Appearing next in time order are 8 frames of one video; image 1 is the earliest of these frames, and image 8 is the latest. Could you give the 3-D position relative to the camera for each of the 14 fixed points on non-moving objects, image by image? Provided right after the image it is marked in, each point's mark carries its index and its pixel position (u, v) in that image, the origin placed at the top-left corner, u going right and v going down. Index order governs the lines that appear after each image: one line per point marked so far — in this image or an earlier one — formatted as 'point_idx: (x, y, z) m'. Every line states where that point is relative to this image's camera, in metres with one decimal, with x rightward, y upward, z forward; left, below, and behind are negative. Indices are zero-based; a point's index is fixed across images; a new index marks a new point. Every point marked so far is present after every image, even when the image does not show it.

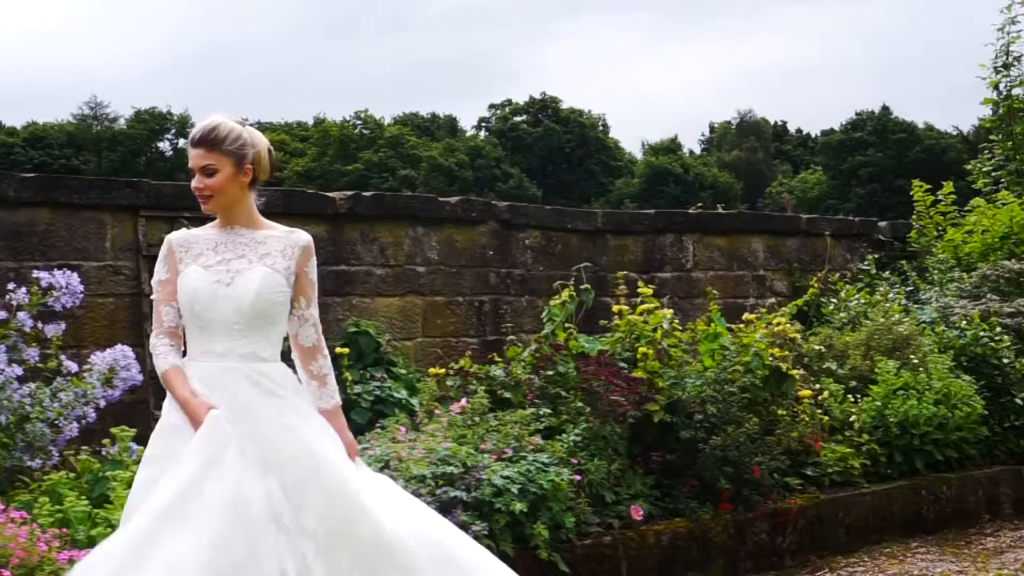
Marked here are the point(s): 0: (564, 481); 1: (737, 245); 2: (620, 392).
0: (+0.2, -0.7, +4.4) m
1: (+1.2, +0.2, +7.1) m
2: (+0.4, -0.4, +4.9) m
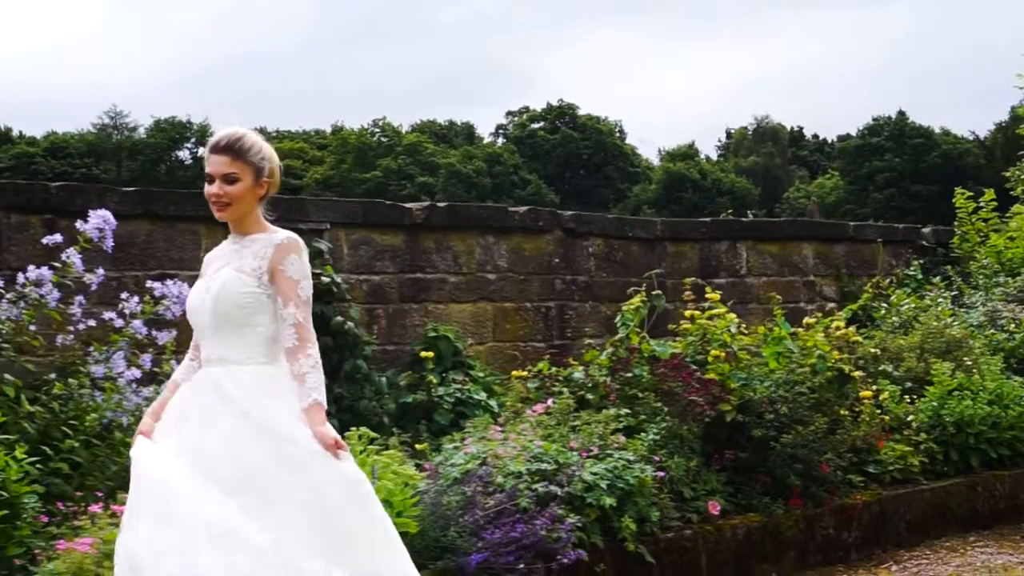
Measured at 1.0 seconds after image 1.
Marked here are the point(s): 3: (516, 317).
0: (+0.5, -0.7, +4.6) m
1: (+1.6, +0.2, +7.3) m
2: (+0.7, -0.4, +5.1) m
3: (0.0, -0.1, +6.2) m
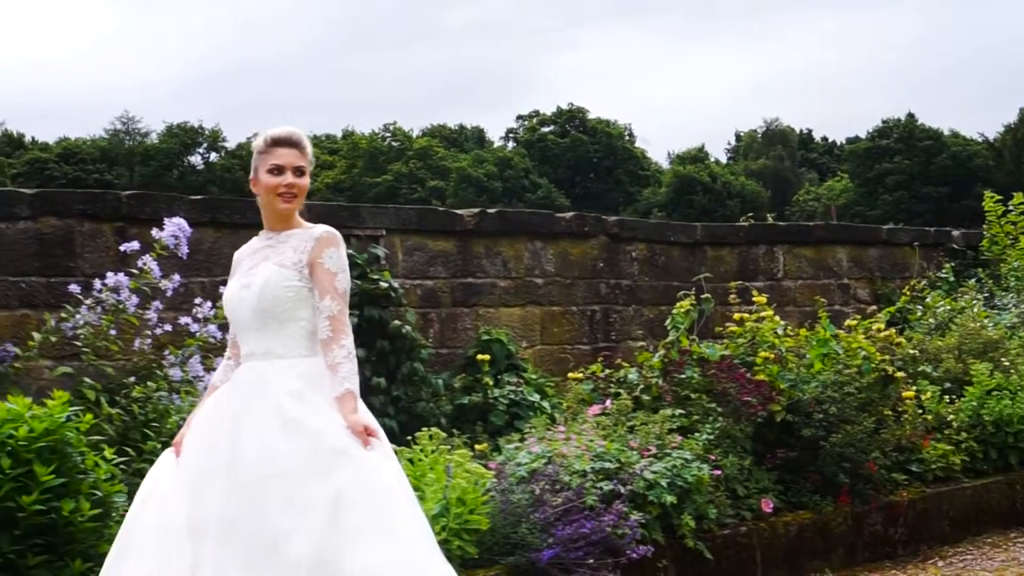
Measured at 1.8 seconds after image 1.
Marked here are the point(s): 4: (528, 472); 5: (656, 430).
0: (+0.7, -0.7, +4.8) m
1: (+1.8, +0.2, +7.4) m
2: (+1.0, -0.4, +5.3) m
3: (+0.3, -0.2, +6.4) m
4: (+0.1, -0.6, +4.5) m
5: (+0.6, -0.5, +5.0) m
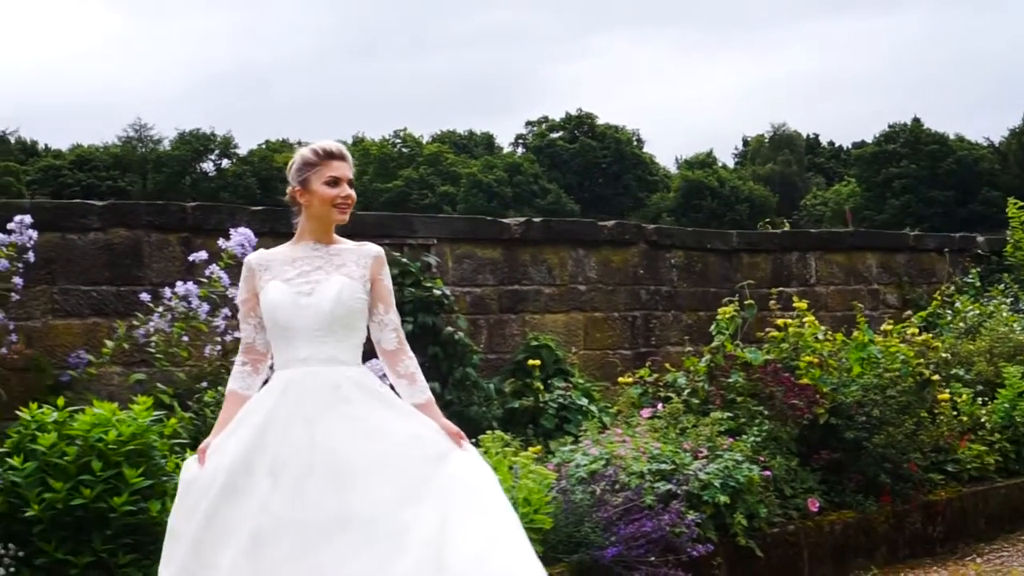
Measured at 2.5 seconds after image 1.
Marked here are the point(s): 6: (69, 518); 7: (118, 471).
0: (+0.9, -0.7, +4.9) m
1: (+2.0, +0.2, +7.6) m
2: (+1.2, -0.5, +5.4) m
3: (+0.5, -0.2, +6.6) m
4: (+0.3, -0.7, +4.7) m
5: (+0.8, -0.6, +5.1) m
6: (-1.4, -0.7, +4.0) m
7: (-1.2, -0.6, +4.0) m
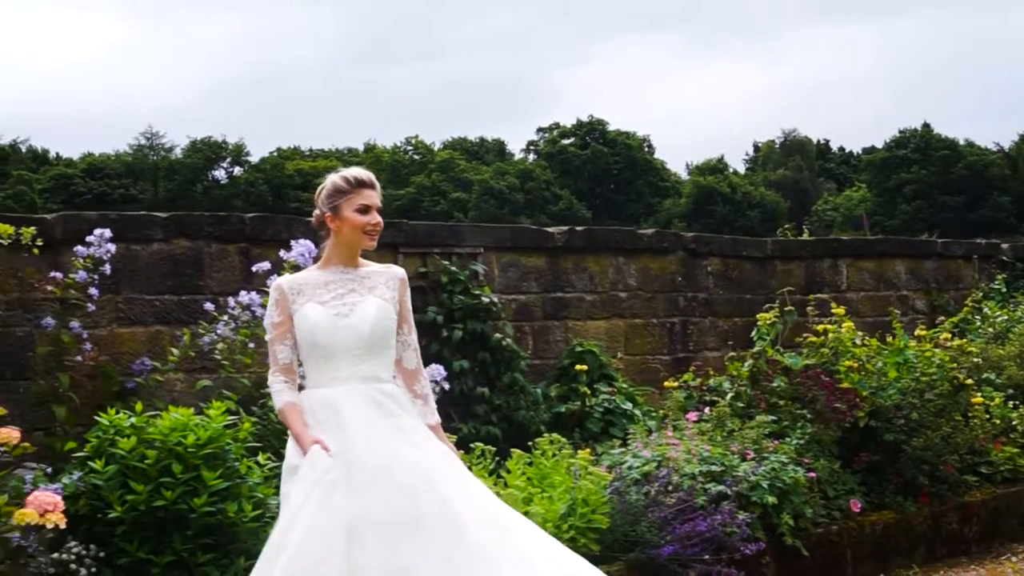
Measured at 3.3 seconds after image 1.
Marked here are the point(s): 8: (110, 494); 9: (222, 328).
0: (+1.1, -0.7, +5.1) m
1: (+2.2, +0.1, +7.8) m
2: (+1.4, -0.5, +5.6) m
3: (+0.7, -0.2, +6.7) m
4: (+0.5, -0.7, +4.8) m
5: (+1.0, -0.6, +5.3) m
6: (-1.2, -0.7, +4.1) m
7: (-1.0, -0.6, +4.1) m
8: (-1.3, -0.7, +4.1) m
9: (-1.1, -0.2, +5.1) m
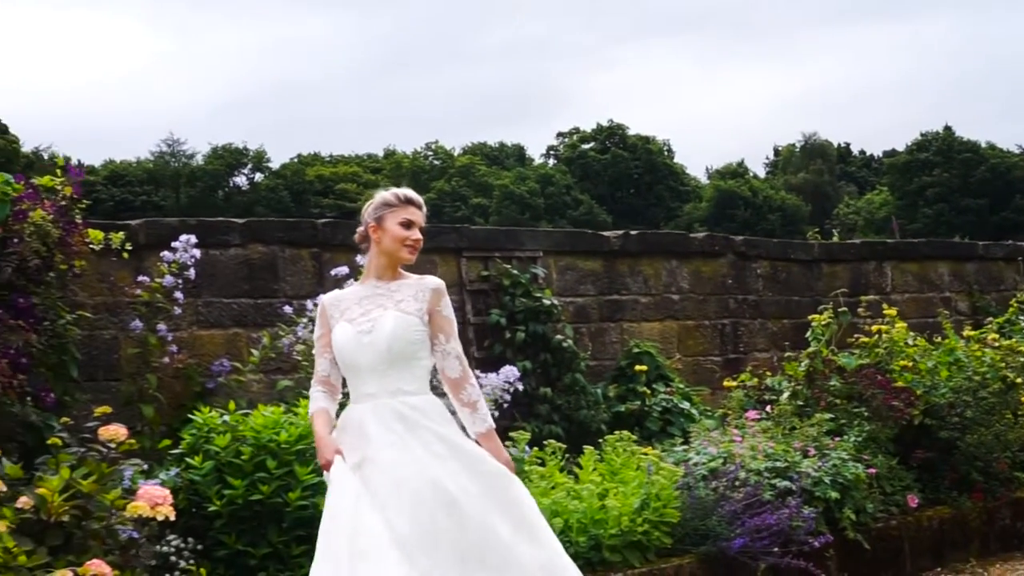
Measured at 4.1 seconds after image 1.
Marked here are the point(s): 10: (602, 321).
0: (+1.4, -0.8, +5.3) m
1: (+2.5, +0.1, +7.9) m
2: (+1.7, -0.5, +5.7) m
3: (+1.0, -0.2, +6.9) m
4: (+0.8, -0.7, +5.0) m
5: (+1.3, -0.6, +5.4) m
6: (-0.9, -0.7, +4.3) m
7: (-0.7, -0.6, +4.3) m
8: (-1.0, -0.7, +4.3) m
9: (-0.9, -0.2, +5.3) m
10: (+0.5, -0.2, +6.5) m
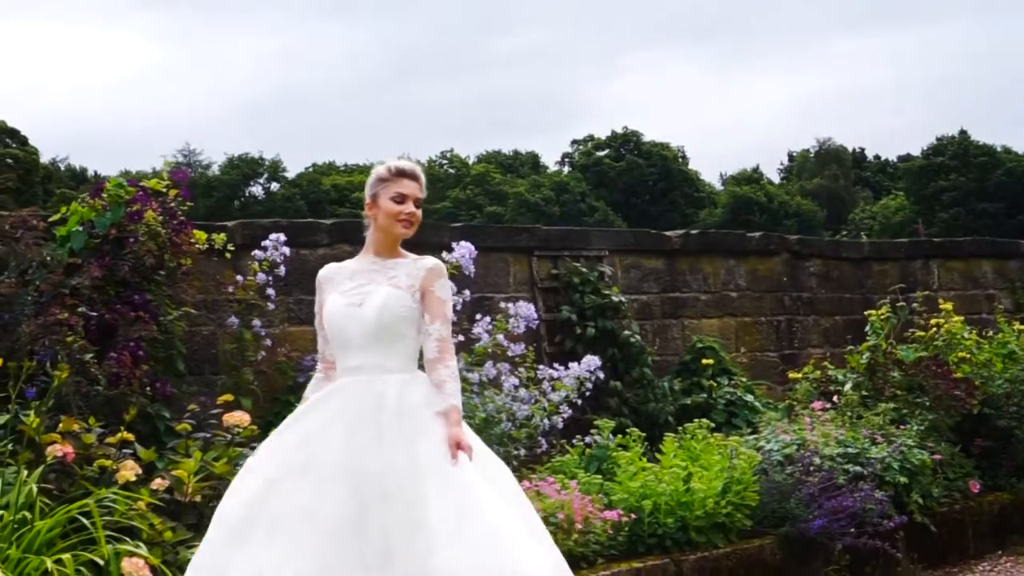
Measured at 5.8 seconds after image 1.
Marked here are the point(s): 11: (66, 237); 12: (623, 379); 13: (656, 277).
0: (+1.8, -0.7, +5.5) m
1: (+2.9, +0.1, +8.1) m
2: (+2.0, -0.5, +5.9) m
3: (+1.3, -0.2, +7.1) m
4: (+1.1, -0.7, +5.2) m
5: (+1.6, -0.6, +5.7) m
6: (-0.5, -0.7, +4.5) m
7: (-0.4, -0.6, +4.6) m
8: (-0.7, -0.6, +4.5) m
9: (-0.5, -0.2, +5.5) m
10: (+0.8, -0.2, +6.8) m
11: (-1.7, +0.2, +4.8) m
12: (+0.5, -0.4, +6.3) m
13: (+0.8, +0.1, +6.7) m
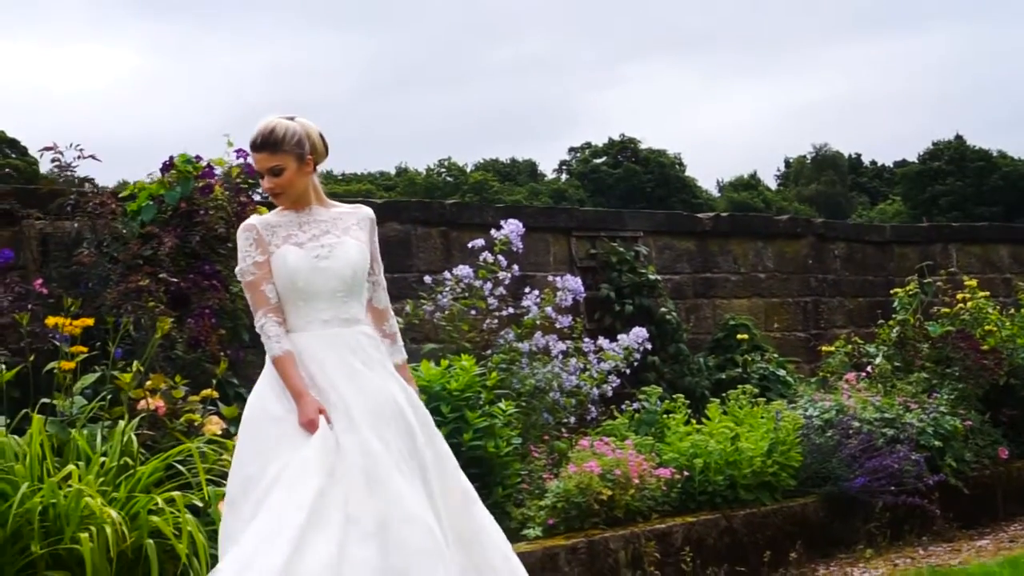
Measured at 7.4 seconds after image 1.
0: (+2.0, -0.6, +5.7) m
1: (+3.1, +0.2, +8.4) m
2: (+2.2, -0.3, +6.2) m
3: (+1.5, -0.1, +7.3) m
4: (+1.3, -0.6, +5.4) m
5: (+1.8, -0.5, +5.9) m
6: (-0.3, -0.6, +4.7) m
7: (-0.2, -0.5, +4.8) m
8: (-0.4, -0.5, +4.7) m
9: (-0.3, -0.1, +5.8) m
10: (+1.0, 0.0, +7.0) m
11: (-1.4, +0.3, +5.0) m
12: (+0.7, -0.3, +6.5) m
13: (+1.0, +0.2, +7.0) m
